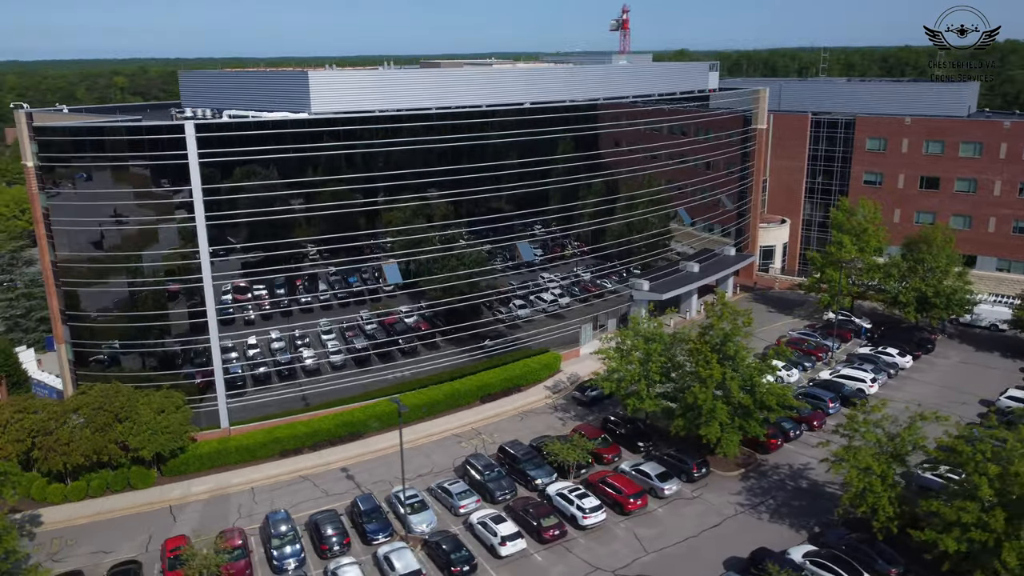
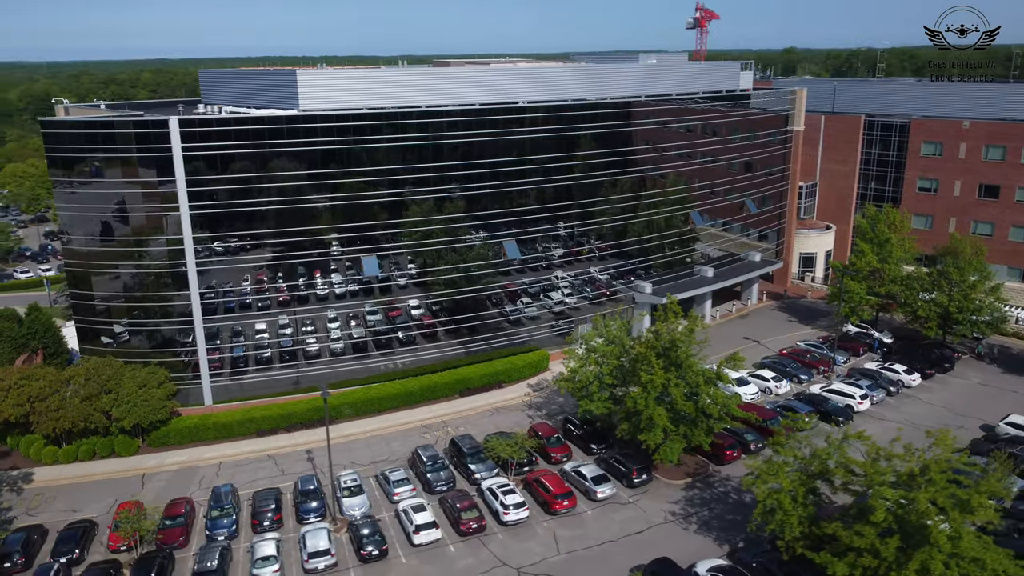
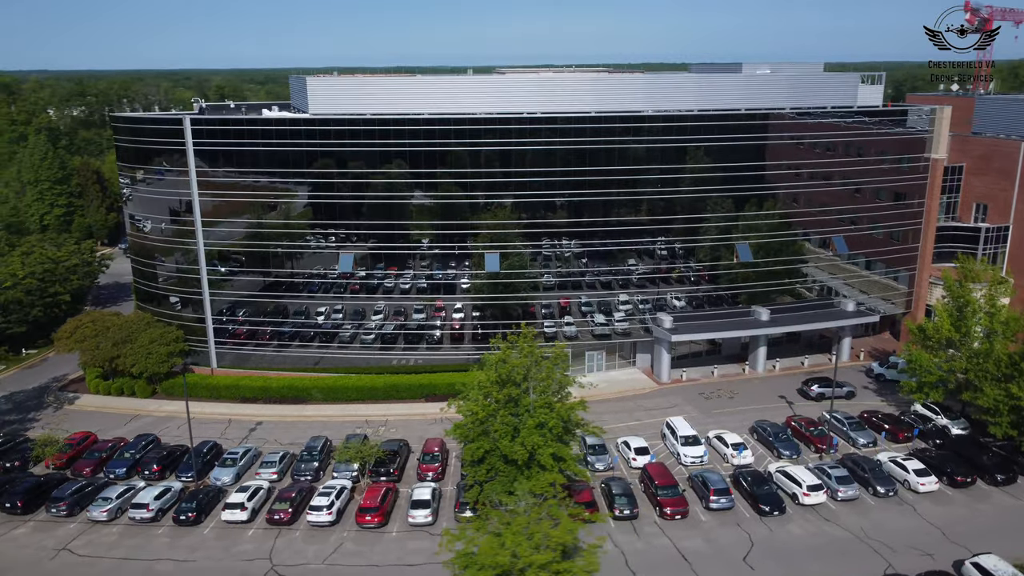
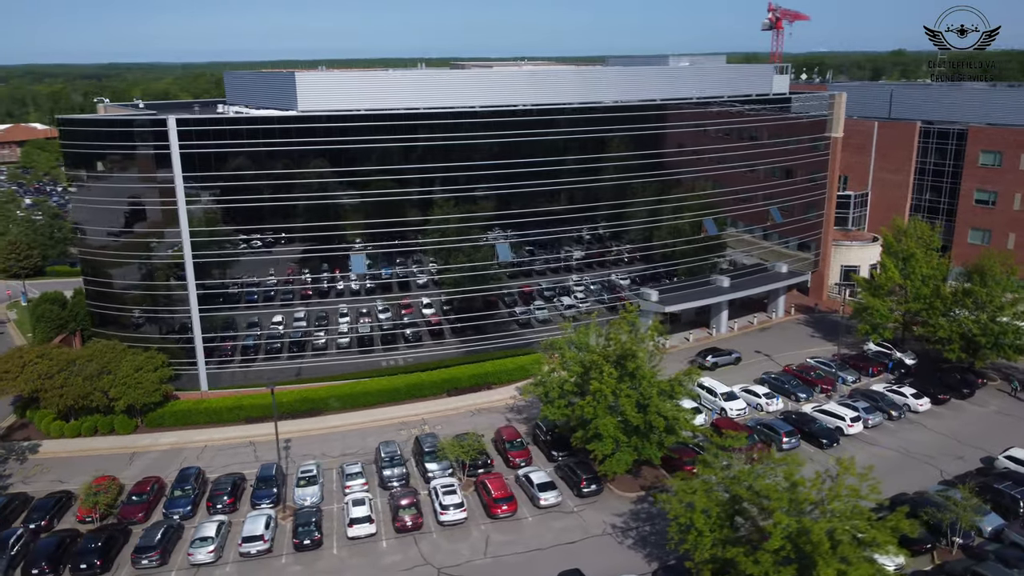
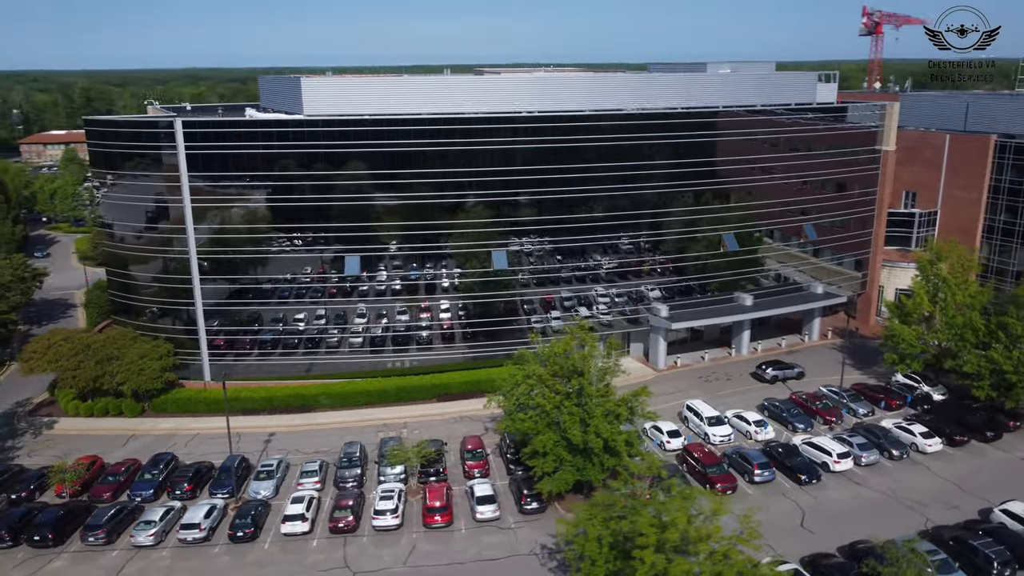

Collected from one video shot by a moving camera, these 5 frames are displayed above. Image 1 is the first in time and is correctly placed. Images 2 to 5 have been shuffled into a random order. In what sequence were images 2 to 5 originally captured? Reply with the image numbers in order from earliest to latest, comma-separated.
2, 4, 5, 3
